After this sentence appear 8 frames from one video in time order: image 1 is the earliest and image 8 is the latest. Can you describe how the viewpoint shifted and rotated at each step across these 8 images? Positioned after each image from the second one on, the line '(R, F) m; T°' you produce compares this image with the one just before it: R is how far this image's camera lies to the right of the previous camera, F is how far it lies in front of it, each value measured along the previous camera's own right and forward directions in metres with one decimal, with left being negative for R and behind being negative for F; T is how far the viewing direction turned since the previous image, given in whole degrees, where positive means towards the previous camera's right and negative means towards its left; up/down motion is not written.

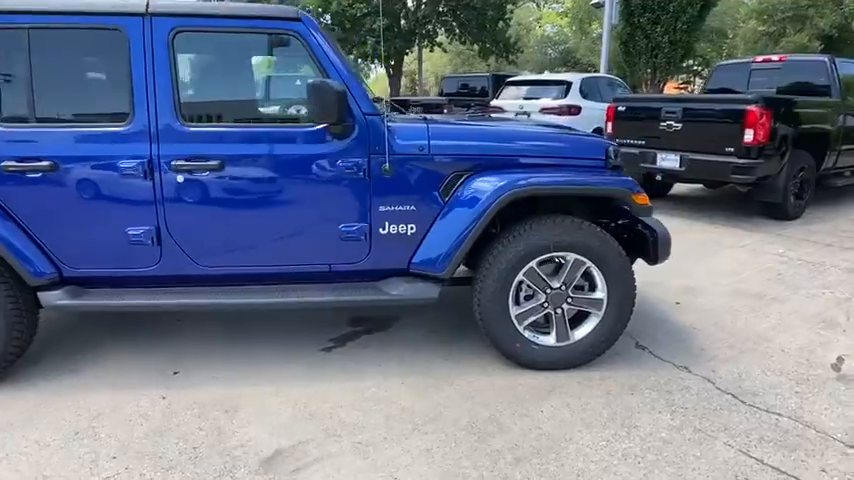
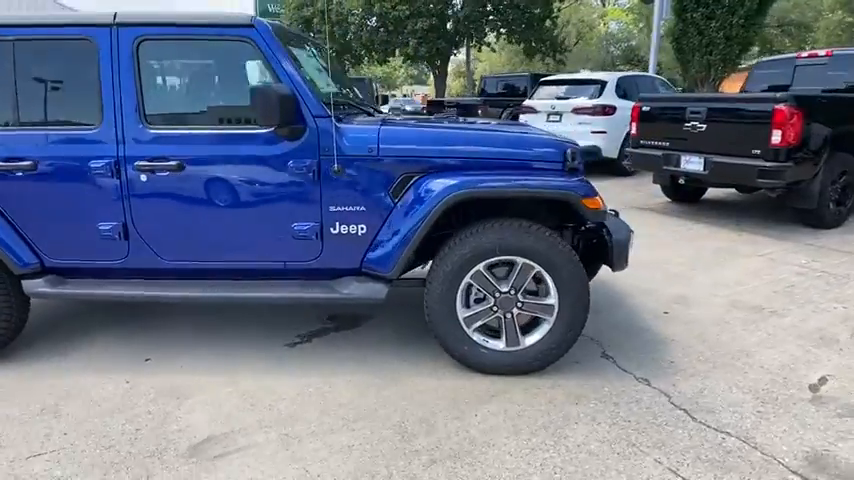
(+0.7, 0.0) m; -7°
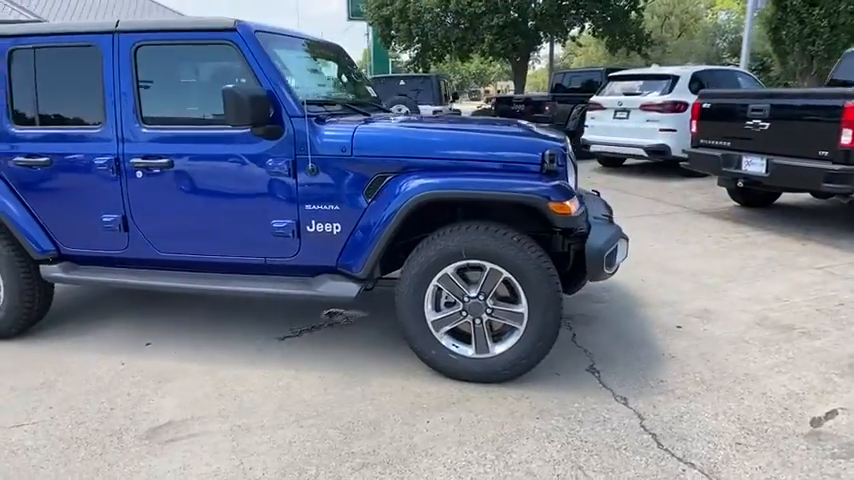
(+0.7, +0.1) m; -10°
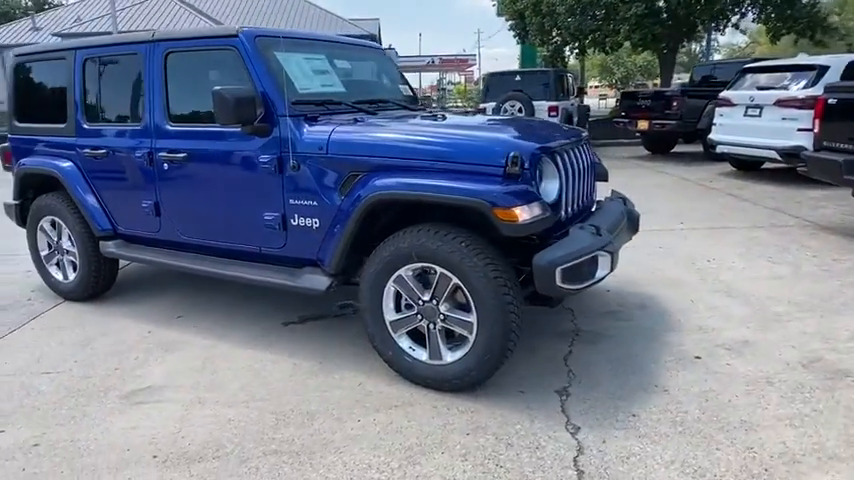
(+1.2, +0.2) m; -17°
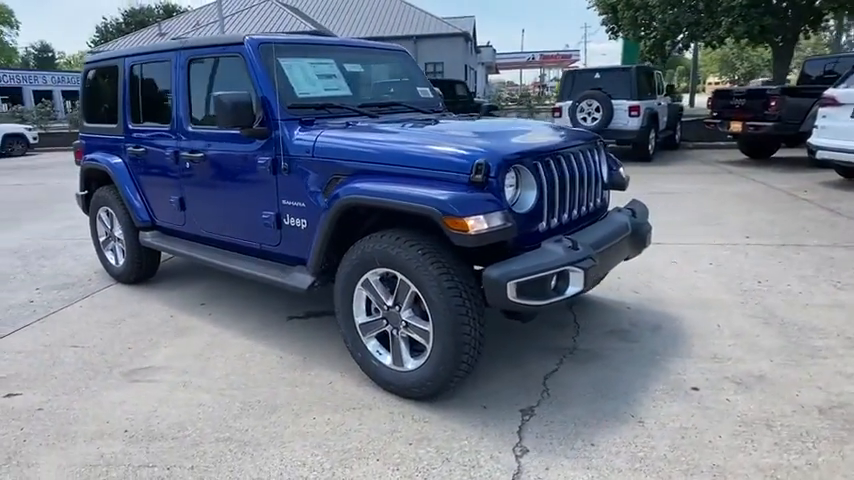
(+0.8, +0.1) m; -11°
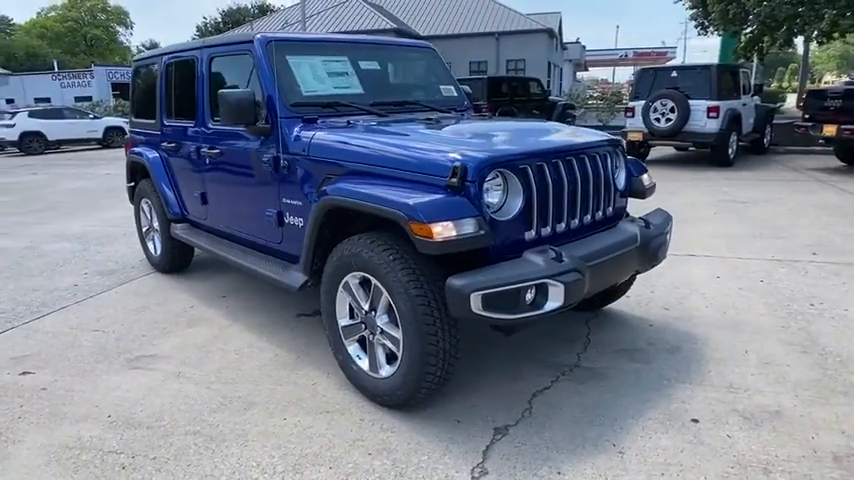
(+0.6, +0.2) m; -9°
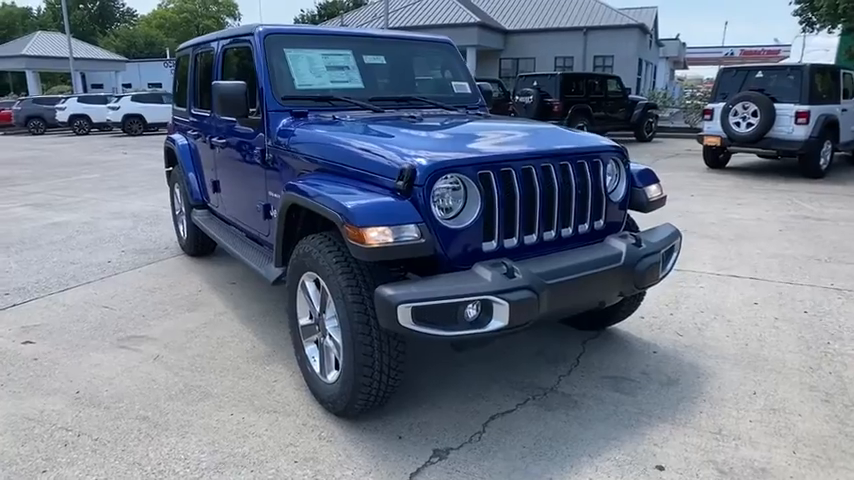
(+0.7, +0.2) m; -9°
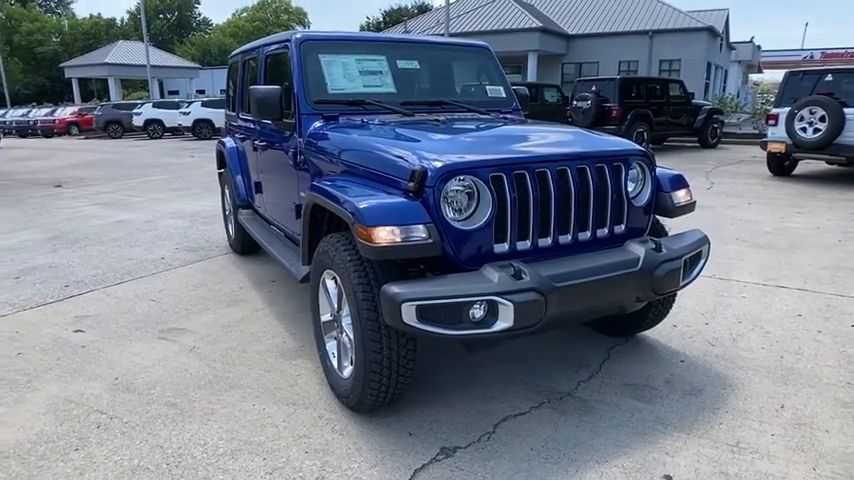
(+0.2, 0.0) m; -6°
